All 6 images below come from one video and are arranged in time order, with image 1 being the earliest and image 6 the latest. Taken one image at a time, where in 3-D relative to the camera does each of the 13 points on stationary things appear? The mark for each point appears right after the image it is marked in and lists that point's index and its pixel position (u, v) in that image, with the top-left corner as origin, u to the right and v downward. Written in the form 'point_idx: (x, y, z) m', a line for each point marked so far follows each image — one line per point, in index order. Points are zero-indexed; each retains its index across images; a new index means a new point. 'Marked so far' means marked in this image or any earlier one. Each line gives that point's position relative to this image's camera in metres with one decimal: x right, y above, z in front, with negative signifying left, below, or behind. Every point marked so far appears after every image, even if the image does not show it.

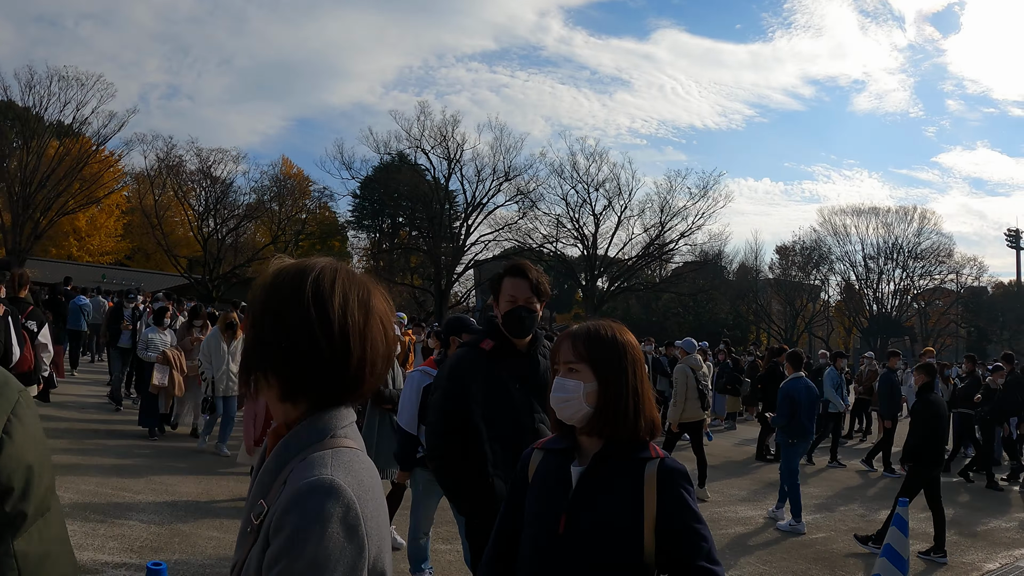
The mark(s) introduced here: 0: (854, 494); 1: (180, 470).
0: (+4.3, -2.7, +9.1) m
1: (-4.8, -2.6, +10.9) m
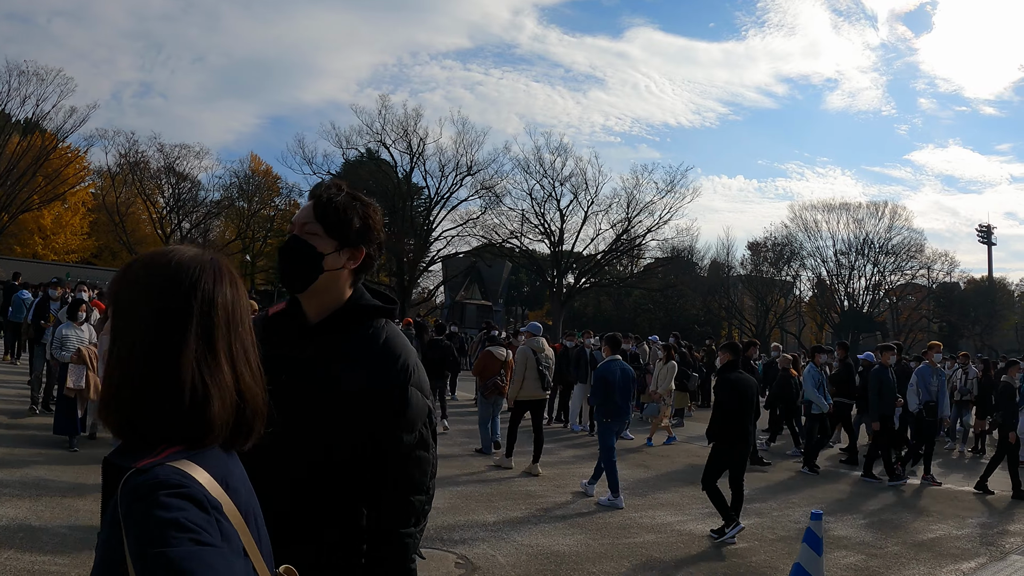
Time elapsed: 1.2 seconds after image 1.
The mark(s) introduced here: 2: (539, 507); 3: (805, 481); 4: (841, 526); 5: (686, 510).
0: (+3.2, -2.4, +8.3) m
1: (-6.0, -2.5, +9.7) m
2: (+0.1, -2.1, +7.6) m
3: (+3.8, -2.7, +9.9) m
4: (+2.9, -2.1, +6.5) m
5: (+1.7, -2.1, +7.1) m
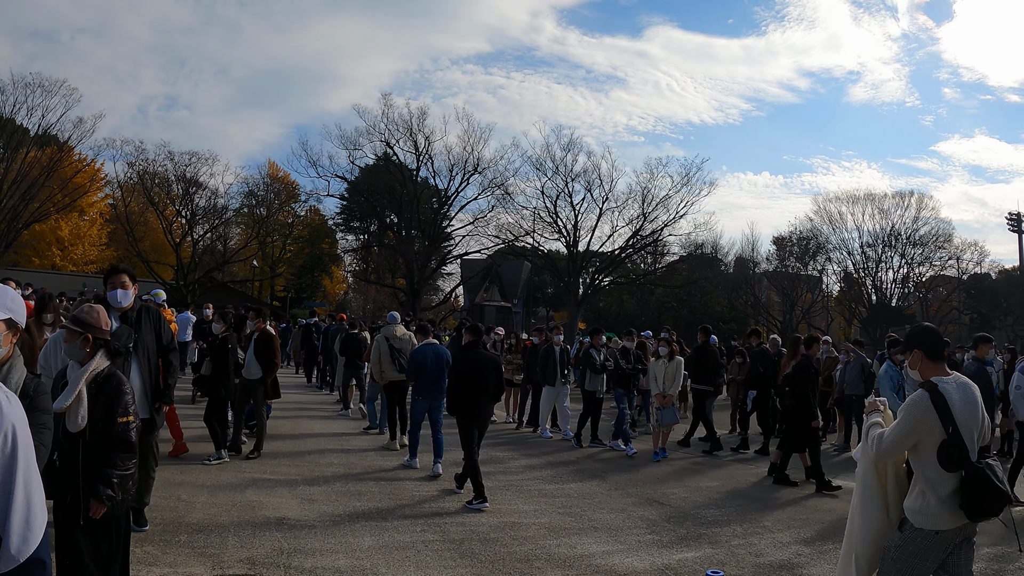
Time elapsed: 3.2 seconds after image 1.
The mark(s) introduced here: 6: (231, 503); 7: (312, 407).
0: (+2.4, -2.2, +6.8) m
1: (-6.7, -2.4, +8.6) m
2: (-0.7, -1.9, +6.3) m
3: (+3.1, -2.5, +8.4) m
4: (+2.1, -1.9, +5.0) m
5: (+0.9, -1.9, +5.7) m
6: (-2.7, -2.1, +7.6) m
7: (-3.7, -2.3, +14.0) m
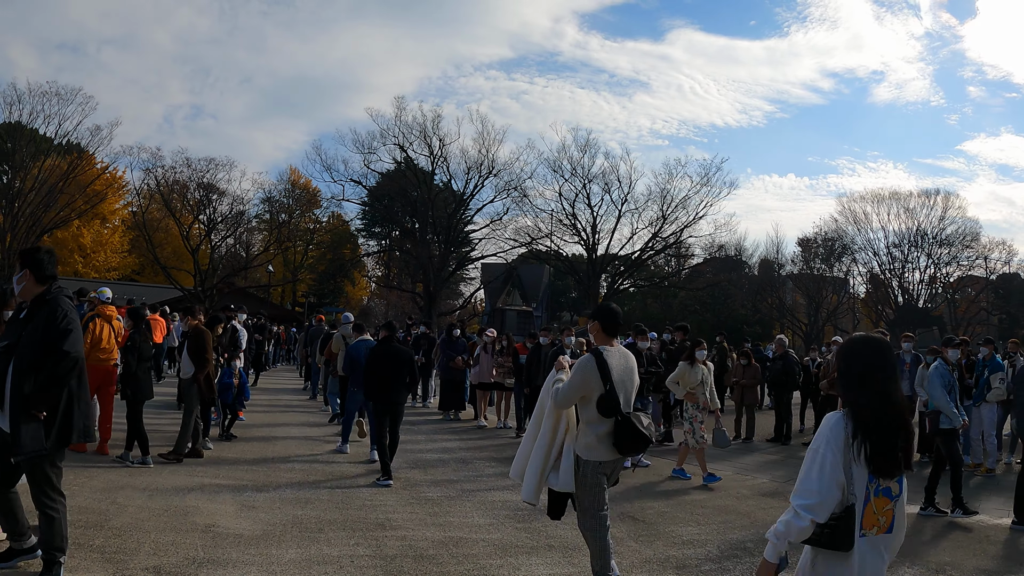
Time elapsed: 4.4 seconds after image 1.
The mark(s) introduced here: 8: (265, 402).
0: (+2.0, -2.1, +6.2) m
1: (-7.0, -2.5, +8.2) m
2: (-1.1, -1.9, +5.7) m
3: (+2.8, -2.4, +7.8) m
4: (+1.7, -1.8, +4.4) m
5: (+0.5, -1.9, +5.1) m
6: (-3.1, -2.0, +7.1) m
7: (-3.9, -2.3, +13.6) m
8: (-5.3, -2.4, +16.0) m
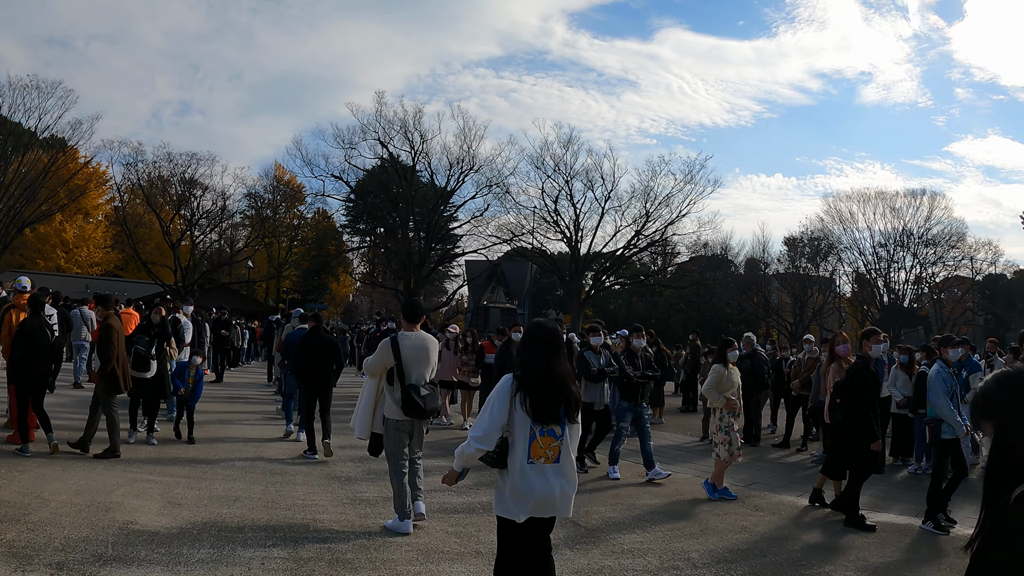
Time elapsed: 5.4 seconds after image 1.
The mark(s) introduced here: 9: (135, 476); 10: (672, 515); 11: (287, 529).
0: (+1.5, -2.1, +5.9) m
1: (-7.6, -2.4, +7.7) m
2: (-1.6, -1.8, +5.3) m
3: (+2.3, -2.3, +7.5) m
4: (+1.2, -1.8, +4.1) m
5: (0.0, -1.8, +4.7) m
6: (-3.6, -2.0, +6.7) m
7: (-4.5, -2.2, +13.1) m
8: (-6.0, -2.3, +15.5) m
9: (-4.0, -2.0, +7.8) m
10: (+1.6, -2.3, +7.6) m
11: (-1.7, -1.9, +5.7) m
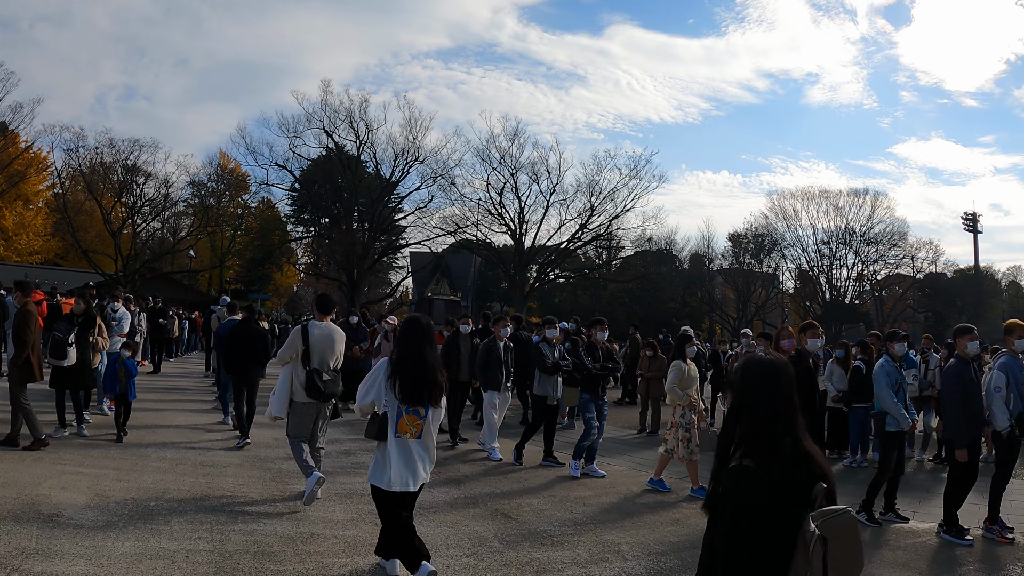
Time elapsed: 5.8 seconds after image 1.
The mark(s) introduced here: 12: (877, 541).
0: (+1.0, -2.1, +6.1) m
1: (-8.2, -2.2, +7.2) m
2: (-2.1, -1.8, +5.3) m
3: (+1.6, -2.3, +7.7) m
4: (+0.7, -1.7, +4.2) m
5: (-0.5, -1.8, +4.8) m
6: (-4.2, -1.9, +6.5) m
7: (-5.6, -2.1, +12.9) m
8: (-7.3, -2.1, +15.1) m
9: (-4.7, -1.9, +7.6) m
10: (+0.9, -2.2, +7.8) m
11: (-2.3, -1.8, +5.6) m
12: (+3.5, -2.5, +7.2) m
